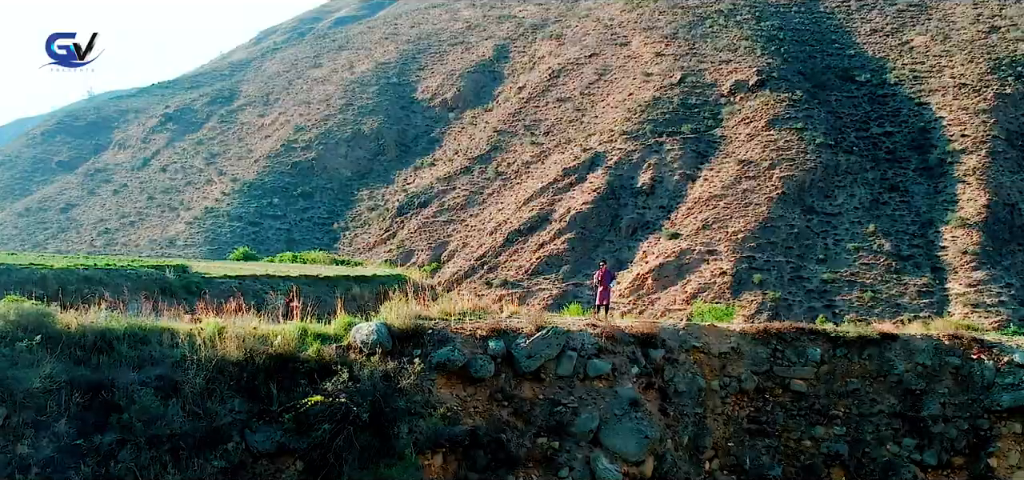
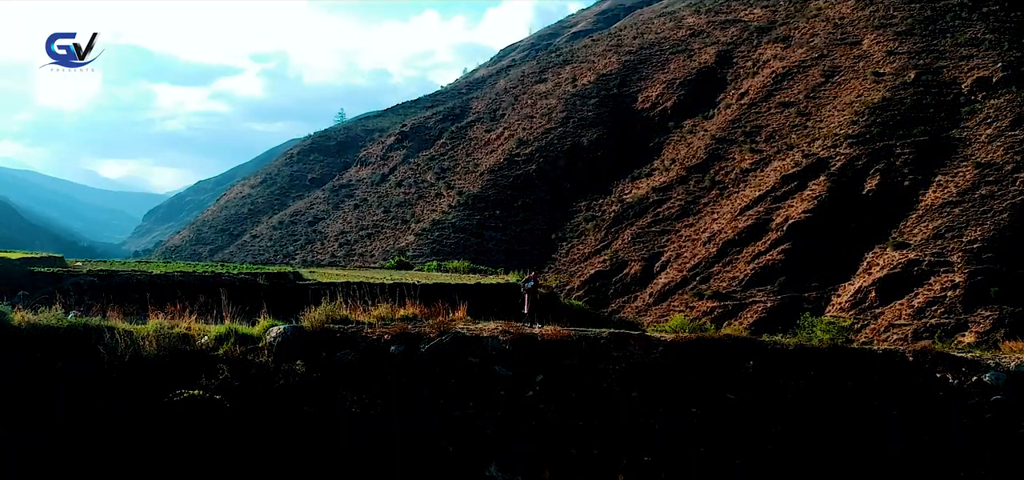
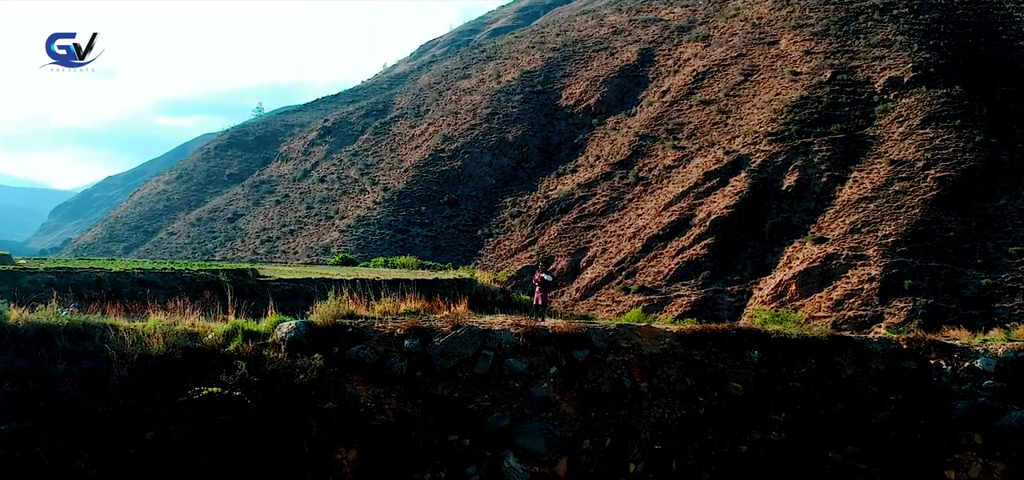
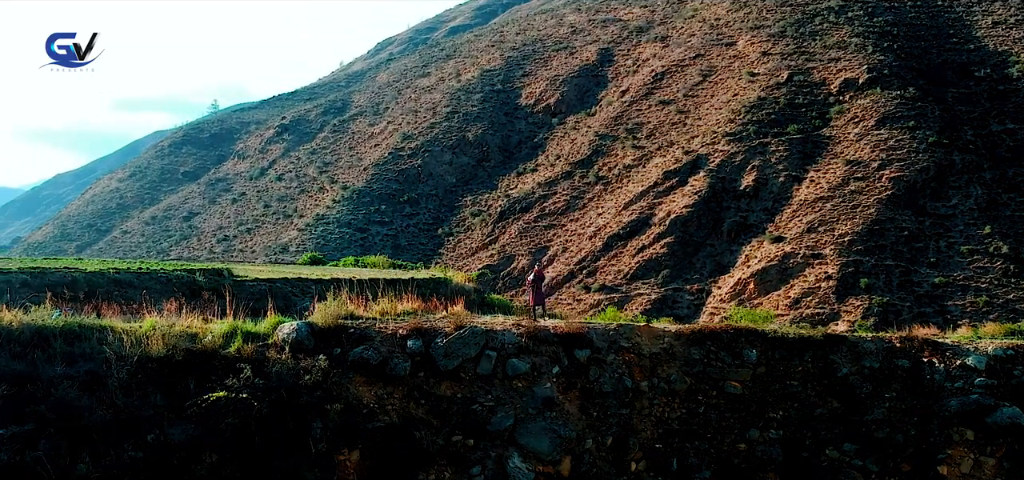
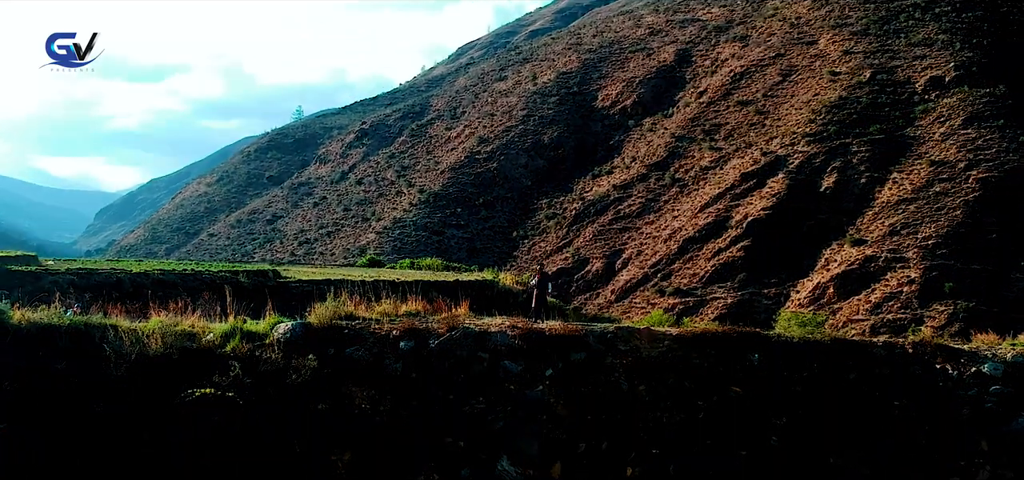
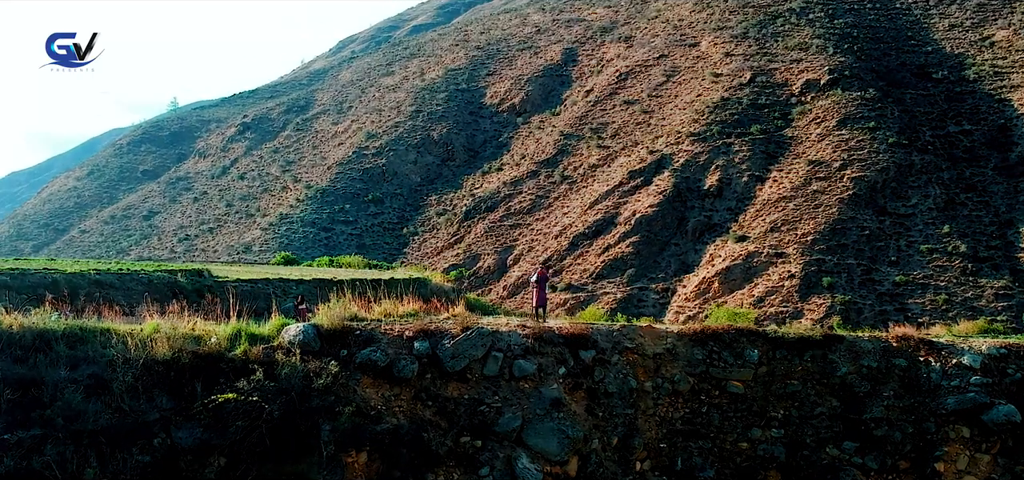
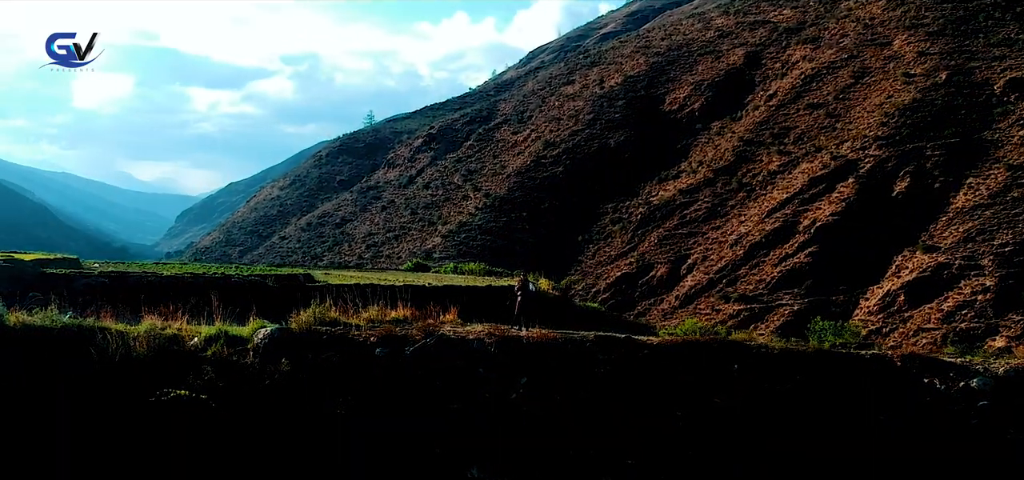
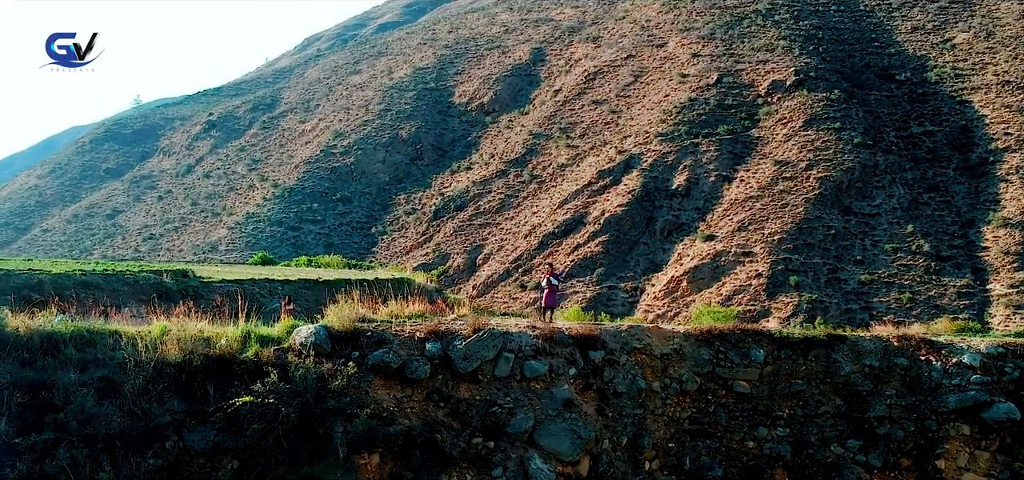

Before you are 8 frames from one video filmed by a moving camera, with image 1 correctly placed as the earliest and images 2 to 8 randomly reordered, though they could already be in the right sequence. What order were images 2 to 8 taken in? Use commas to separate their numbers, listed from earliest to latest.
8, 6, 4, 3, 5, 2, 7
